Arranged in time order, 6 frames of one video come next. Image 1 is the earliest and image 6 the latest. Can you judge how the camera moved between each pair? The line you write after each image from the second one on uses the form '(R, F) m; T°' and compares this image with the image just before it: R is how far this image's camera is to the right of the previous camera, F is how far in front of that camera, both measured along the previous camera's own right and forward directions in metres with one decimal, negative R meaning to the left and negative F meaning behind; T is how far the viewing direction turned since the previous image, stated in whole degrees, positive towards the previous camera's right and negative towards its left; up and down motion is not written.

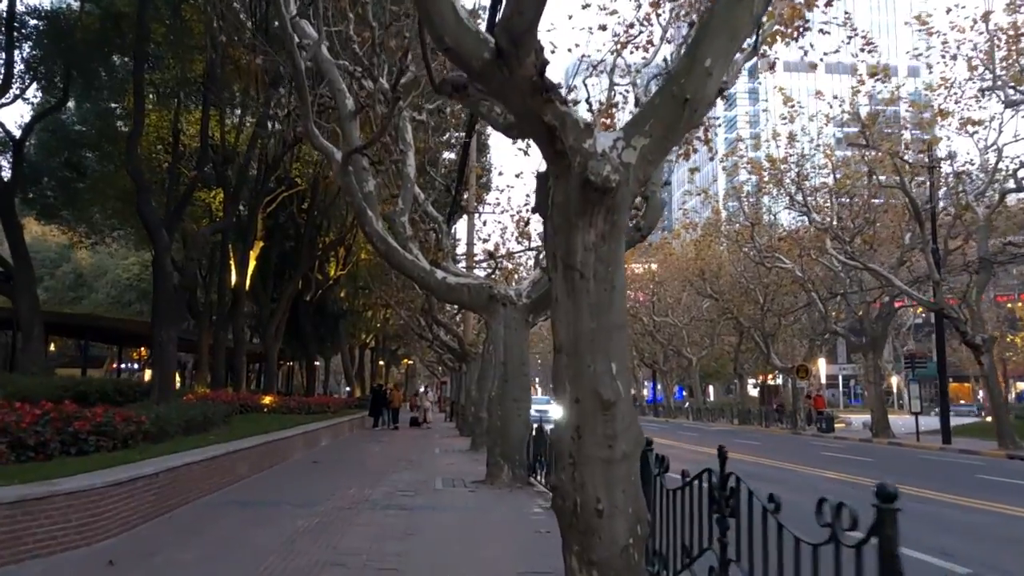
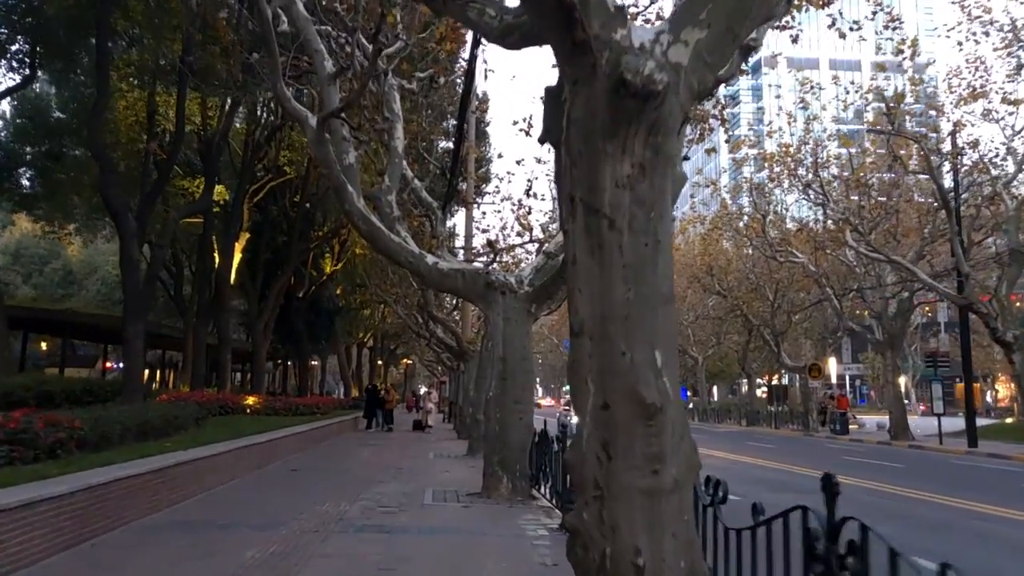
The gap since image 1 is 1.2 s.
(0.0, +1.5) m; 0°
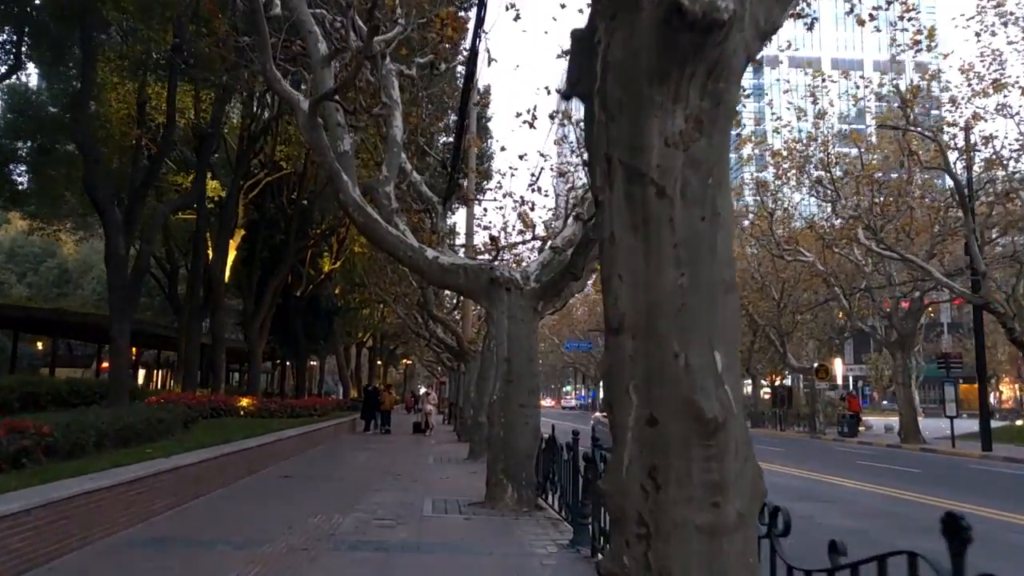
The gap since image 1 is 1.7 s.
(-0.1, +0.7) m; 0°
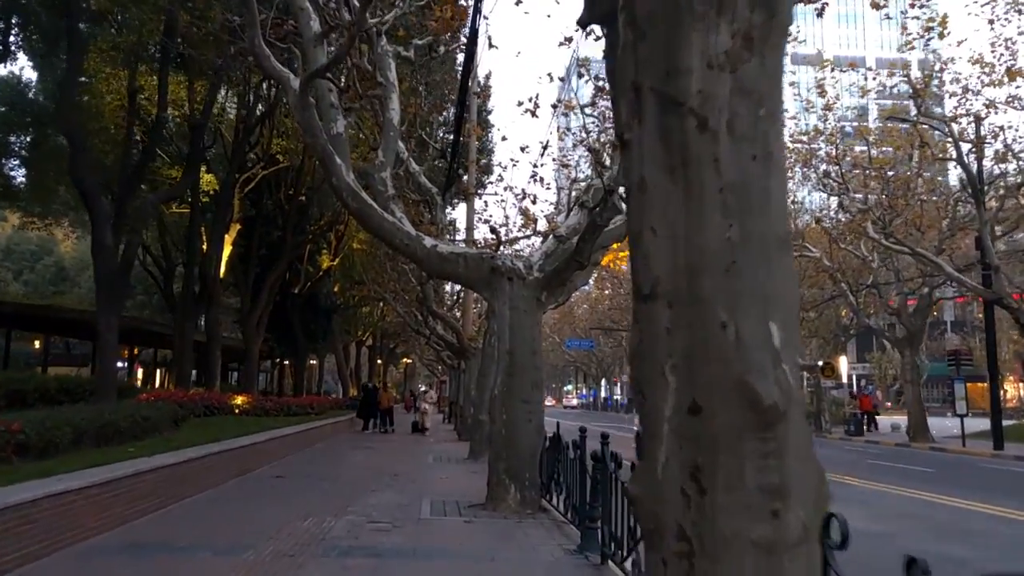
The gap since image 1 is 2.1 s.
(0.0, +0.5) m; 0°
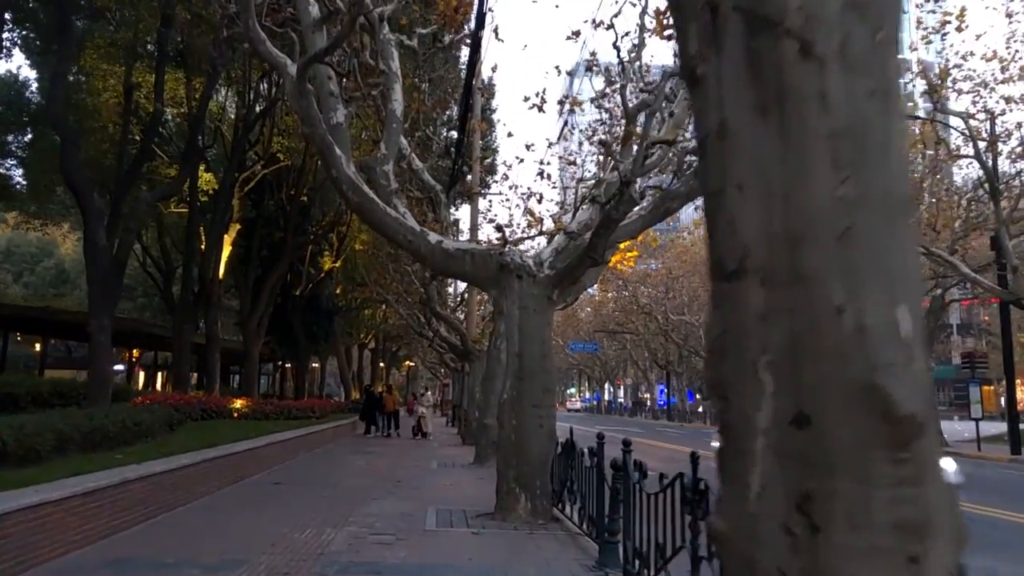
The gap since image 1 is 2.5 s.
(-0.1, +0.5) m; 0°
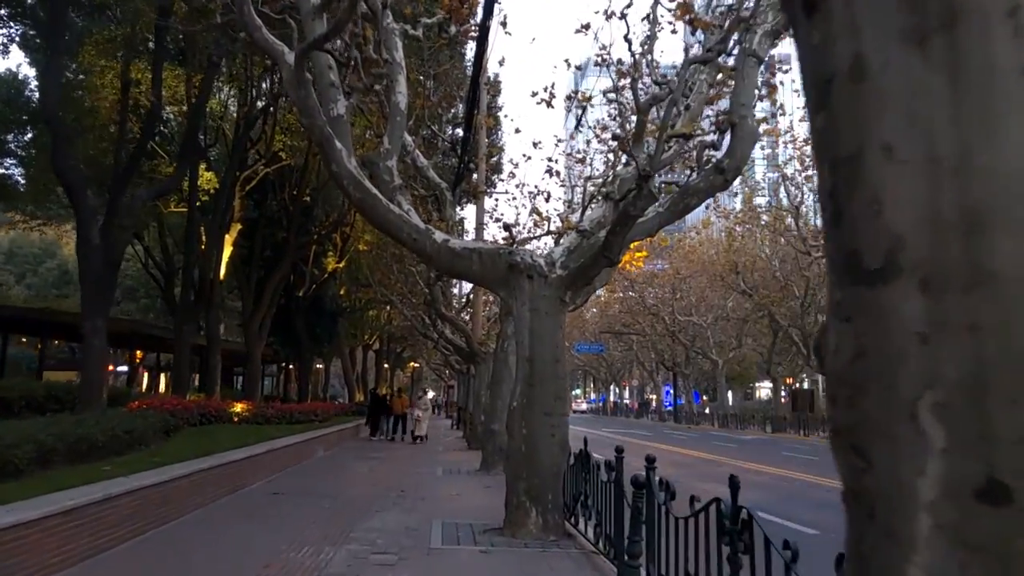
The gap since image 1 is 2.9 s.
(-0.1, +0.5) m; 0°
